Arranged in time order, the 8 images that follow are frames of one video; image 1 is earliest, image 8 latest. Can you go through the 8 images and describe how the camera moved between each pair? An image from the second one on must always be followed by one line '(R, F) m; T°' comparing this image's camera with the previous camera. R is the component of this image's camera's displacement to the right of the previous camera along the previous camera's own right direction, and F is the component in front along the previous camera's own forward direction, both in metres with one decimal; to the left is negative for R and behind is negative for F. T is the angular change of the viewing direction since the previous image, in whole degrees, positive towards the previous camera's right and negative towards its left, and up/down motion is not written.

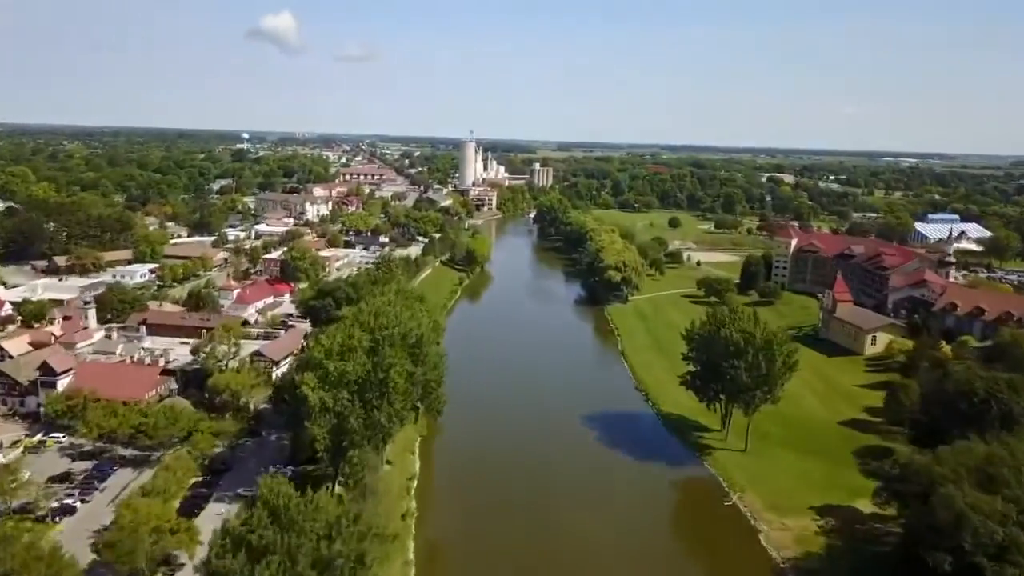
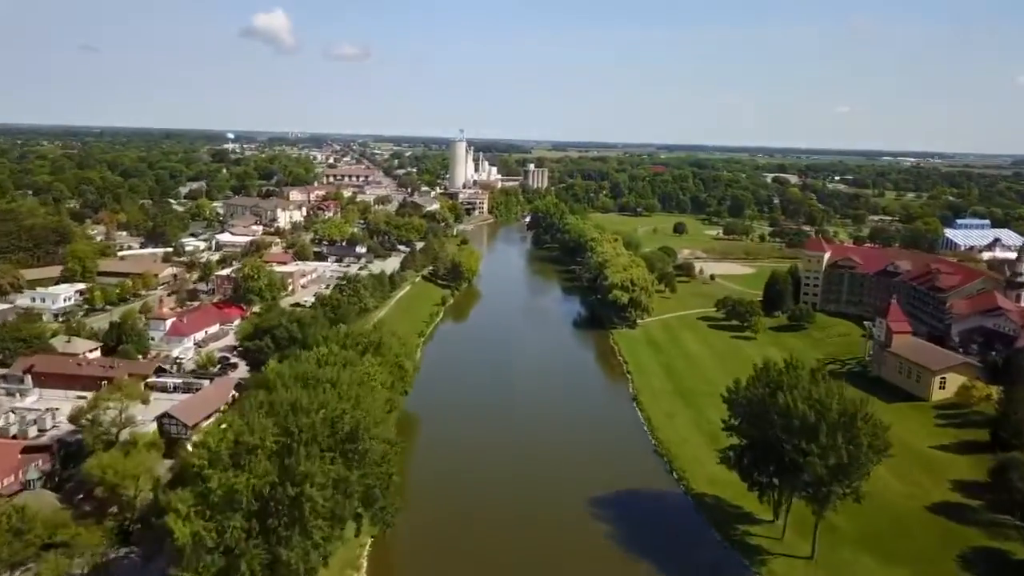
(+0.2, +5.4) m; 0°
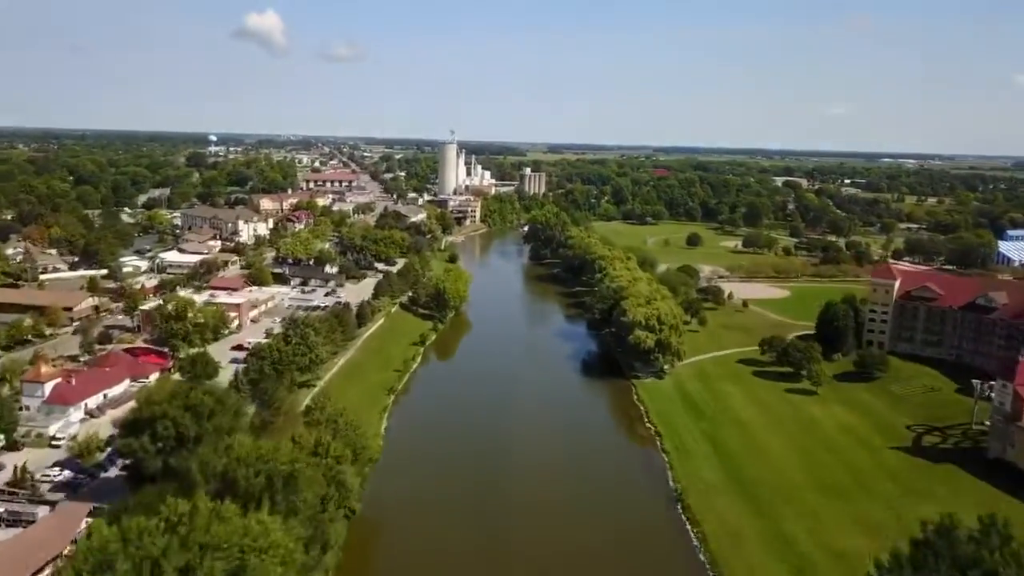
(0.0, +6.8) m; 0°
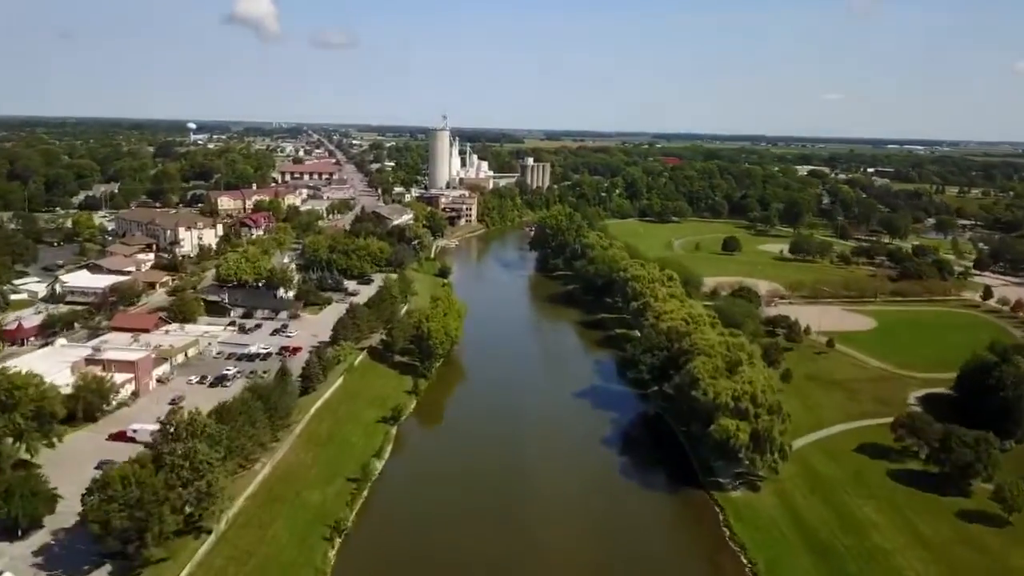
(-0.4, +9.1) m; 0°
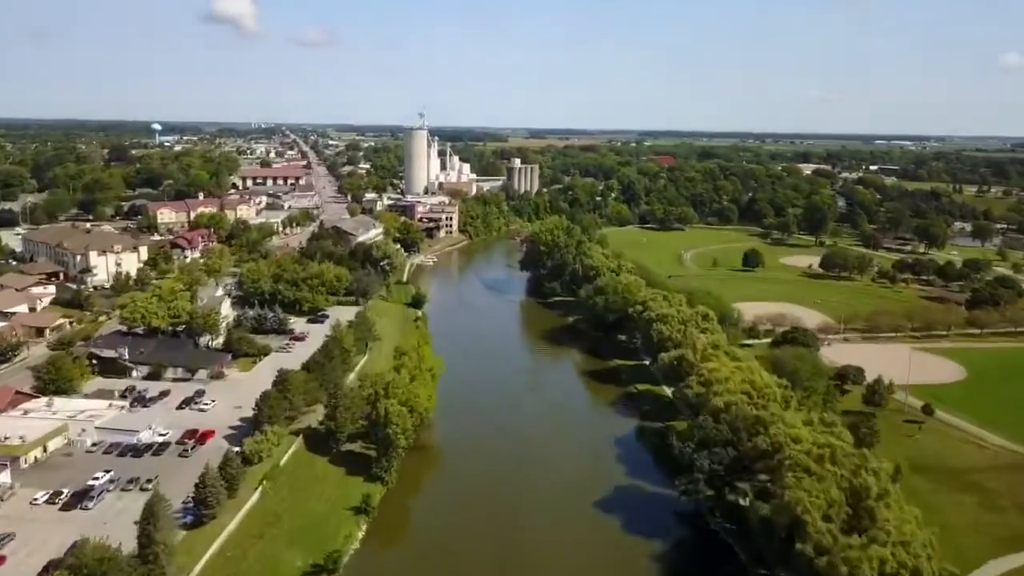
(-0.1, +7.0) m; +1°
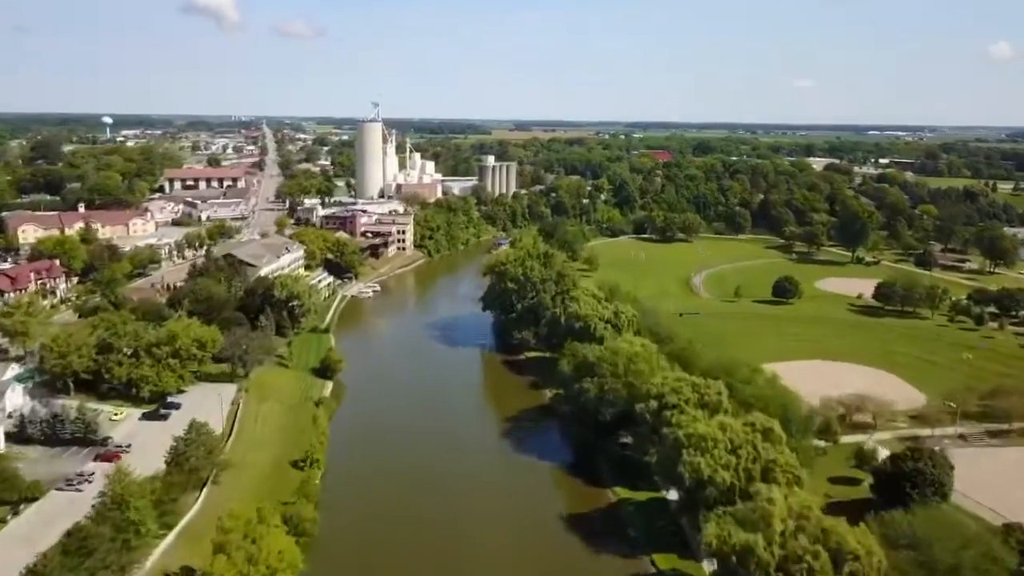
(+1.1, +9.9) m; +1°
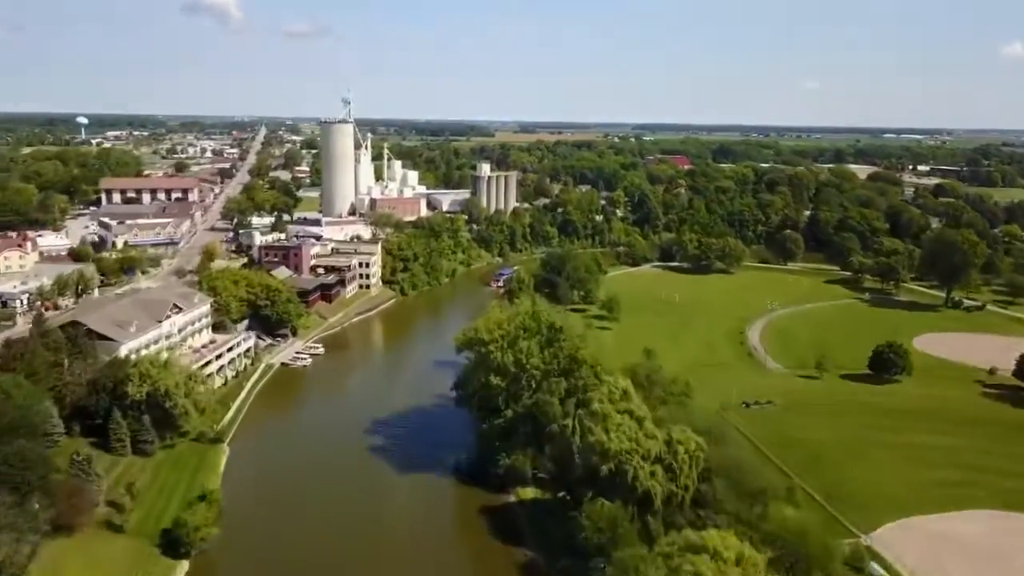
(+0.4, +9.4) m; 0°
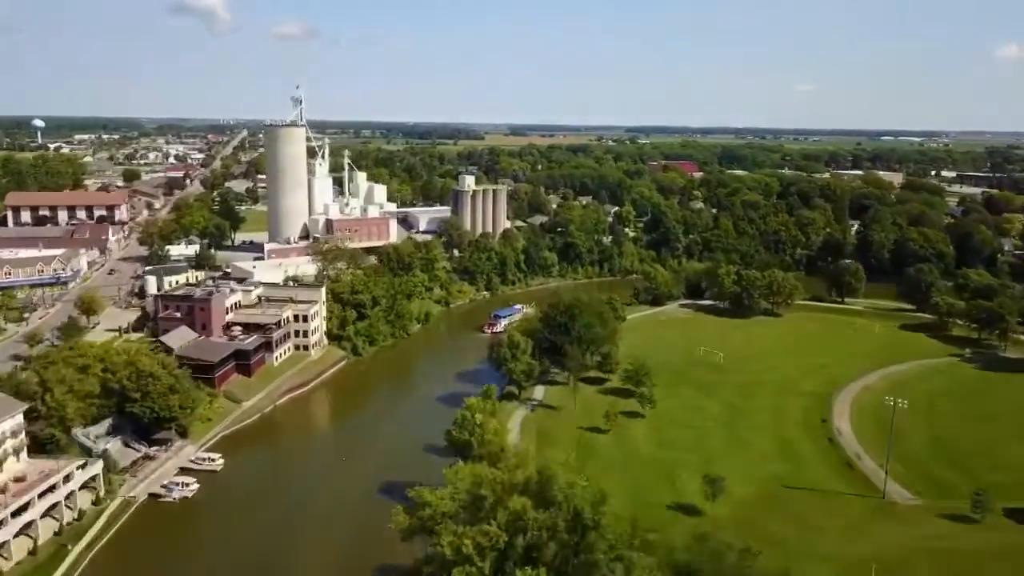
(0.0, +8.4) m; +1°
